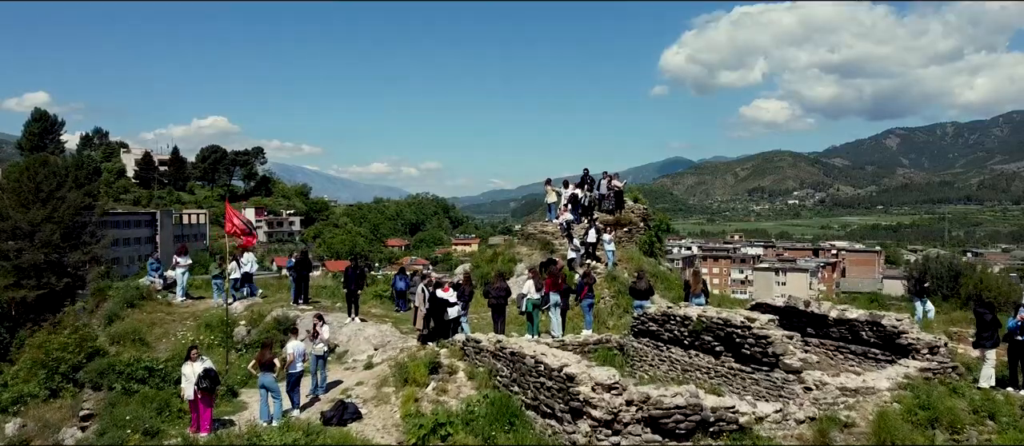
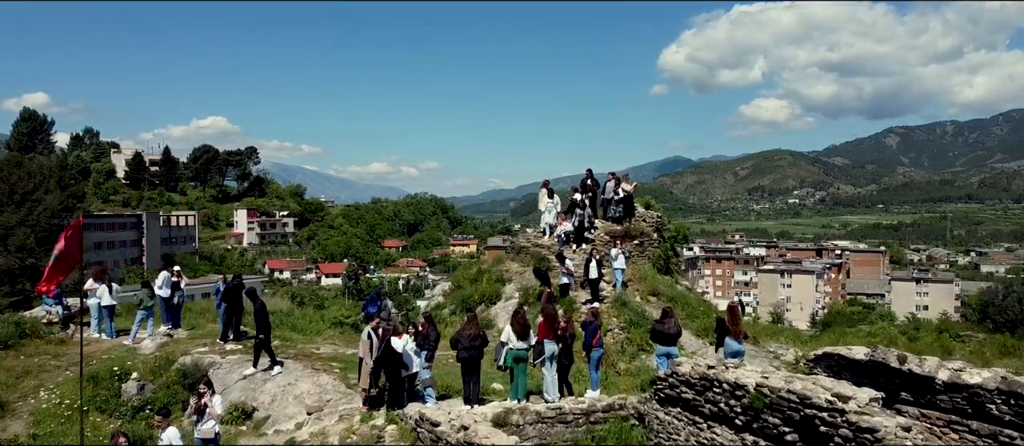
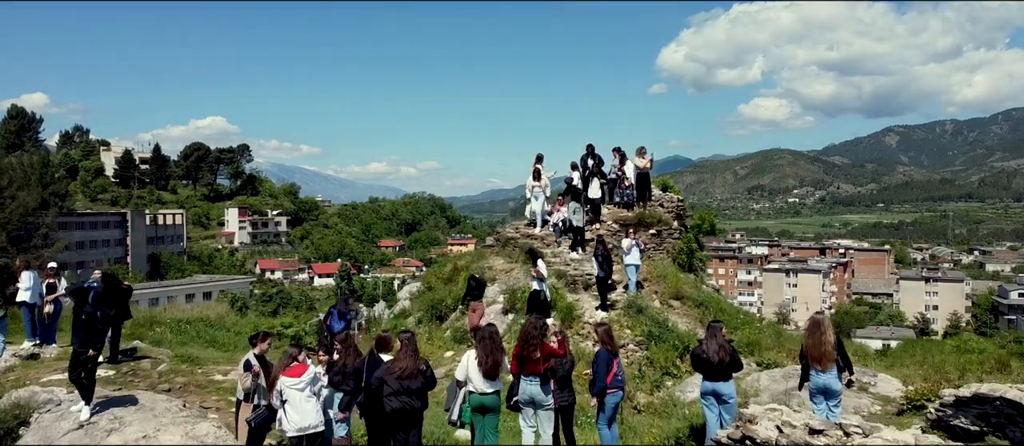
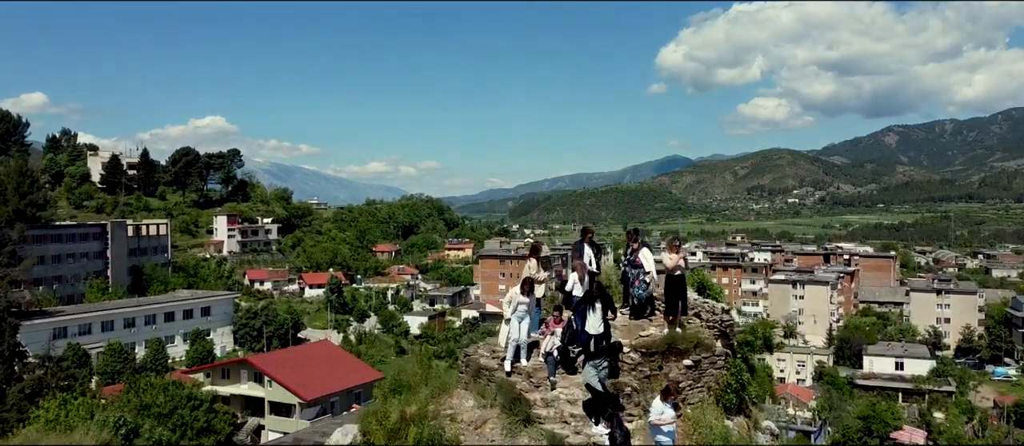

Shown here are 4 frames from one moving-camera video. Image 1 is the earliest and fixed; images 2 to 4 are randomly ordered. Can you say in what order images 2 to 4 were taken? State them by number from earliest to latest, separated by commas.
2, 3, 4
